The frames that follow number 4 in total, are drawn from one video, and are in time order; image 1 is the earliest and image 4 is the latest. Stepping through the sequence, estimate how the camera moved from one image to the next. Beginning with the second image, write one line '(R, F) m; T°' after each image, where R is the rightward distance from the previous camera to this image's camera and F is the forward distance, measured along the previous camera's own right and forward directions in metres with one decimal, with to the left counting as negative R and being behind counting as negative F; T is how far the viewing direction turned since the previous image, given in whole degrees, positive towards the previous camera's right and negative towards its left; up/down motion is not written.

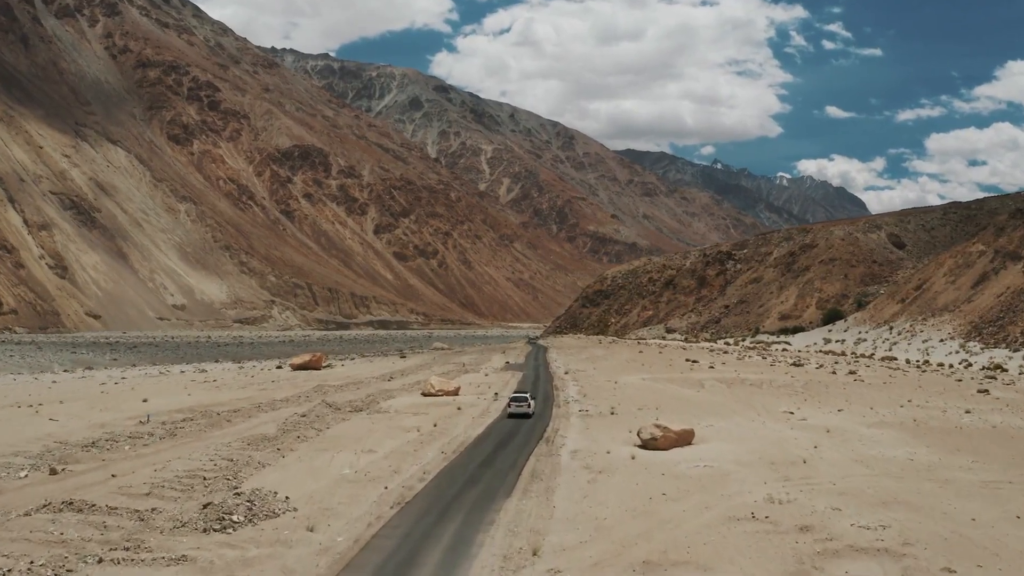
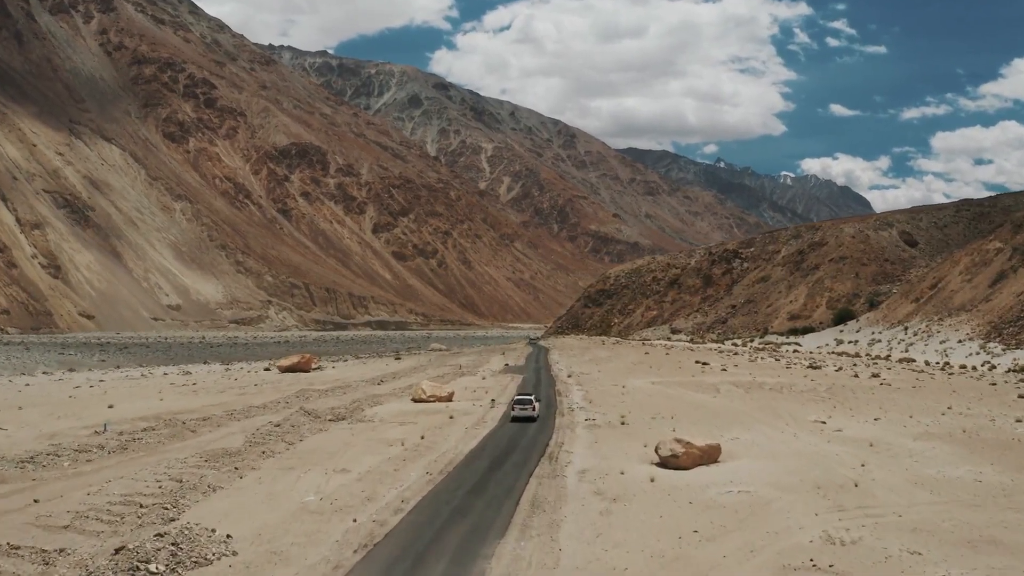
(+0.1, +1.5) m; 0°
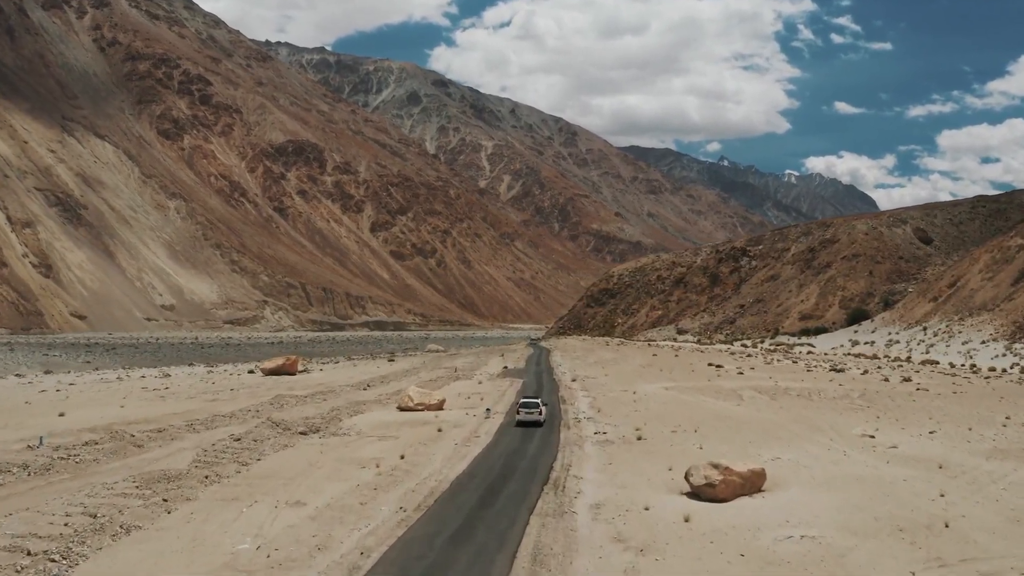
(+0.1, +1.7) m; 0°
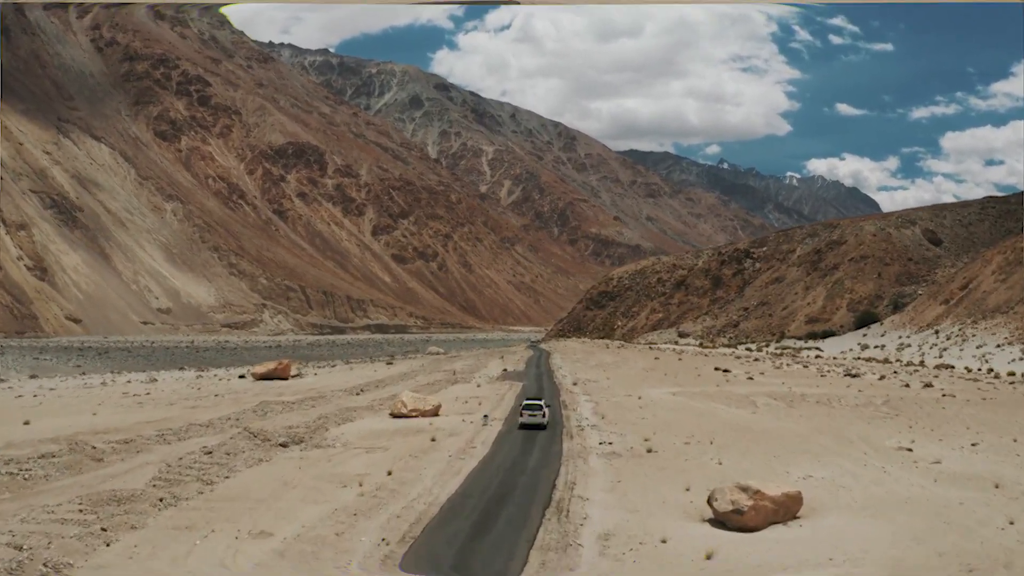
(0.0, +1.0) m; 0°
